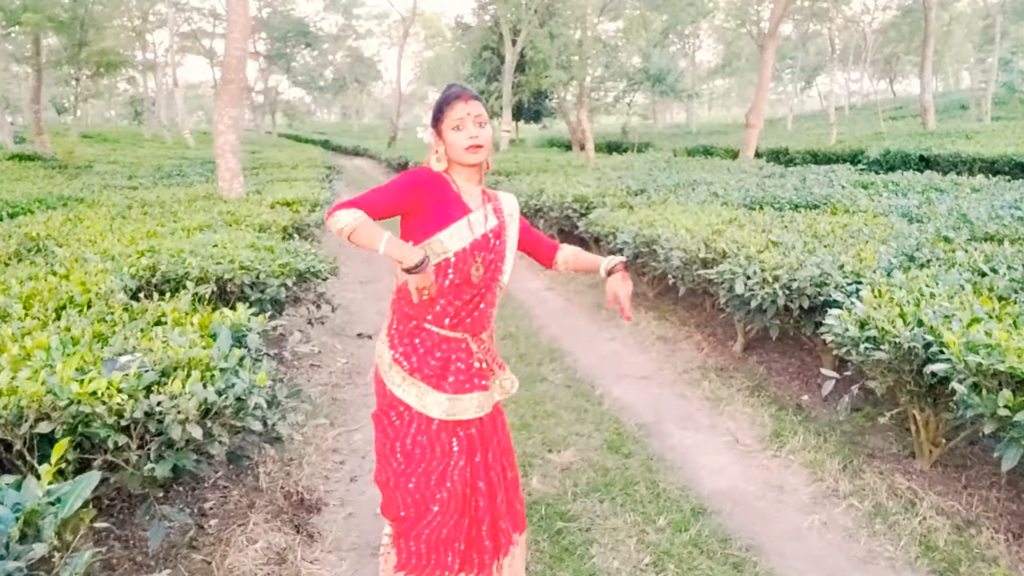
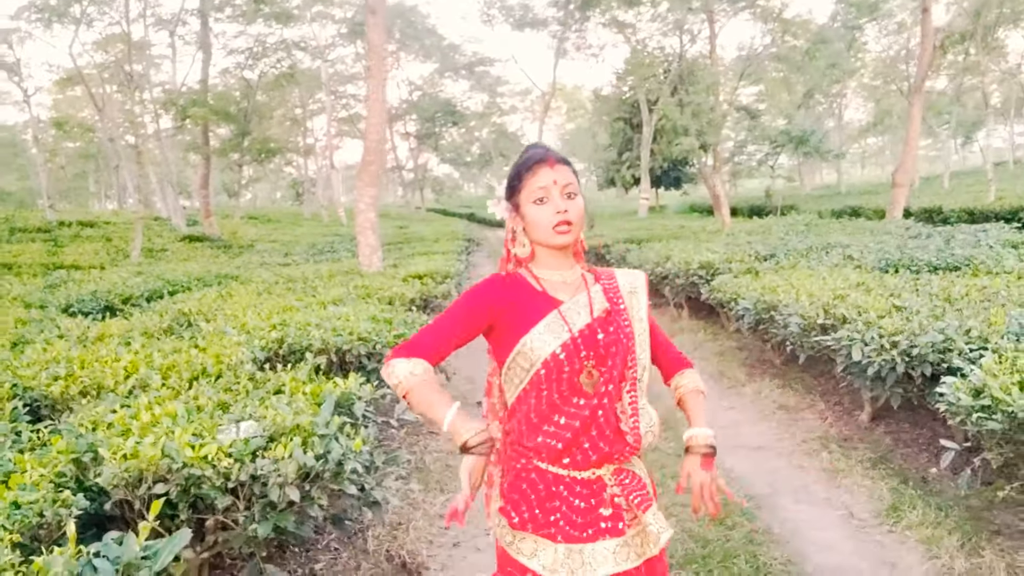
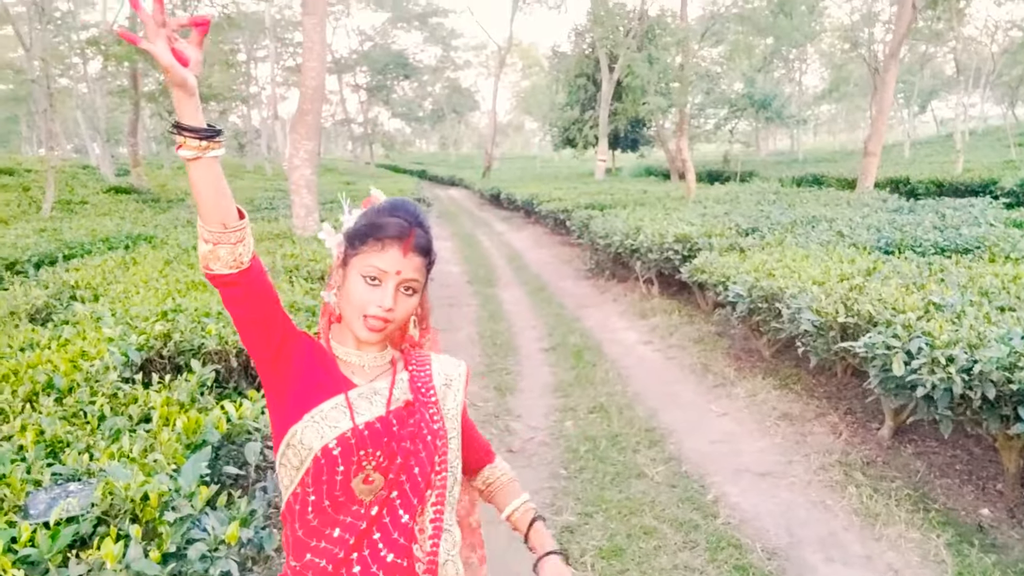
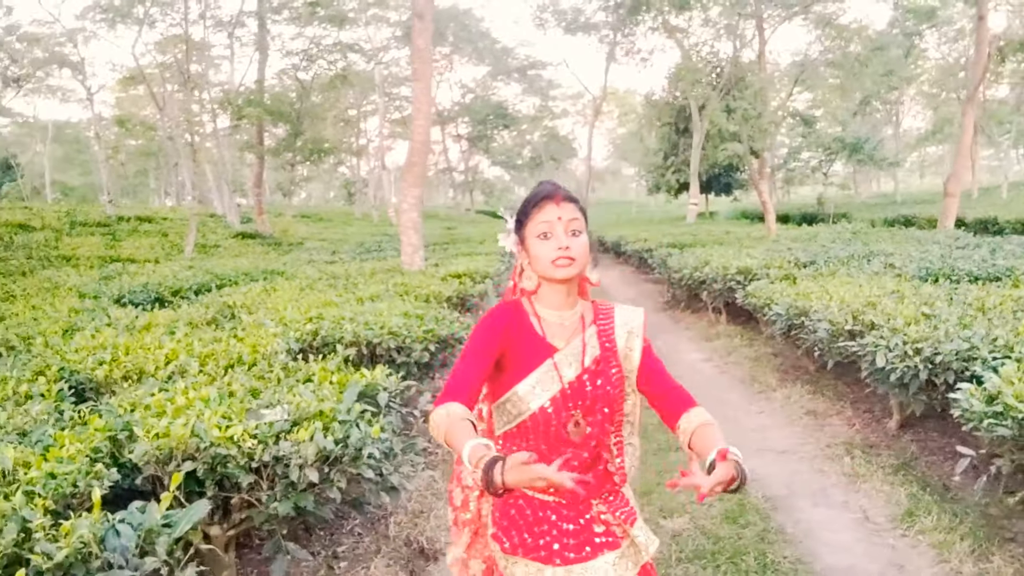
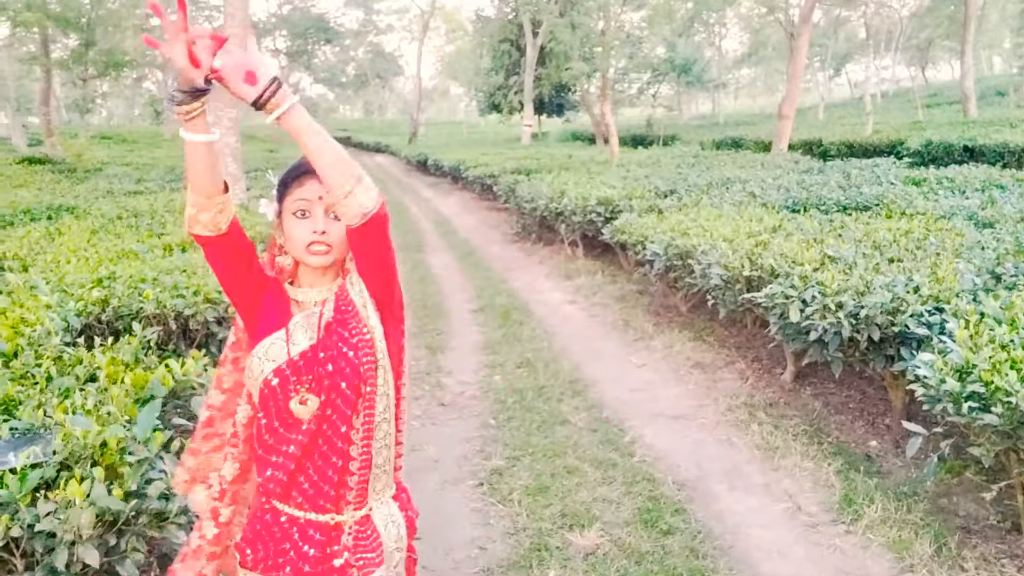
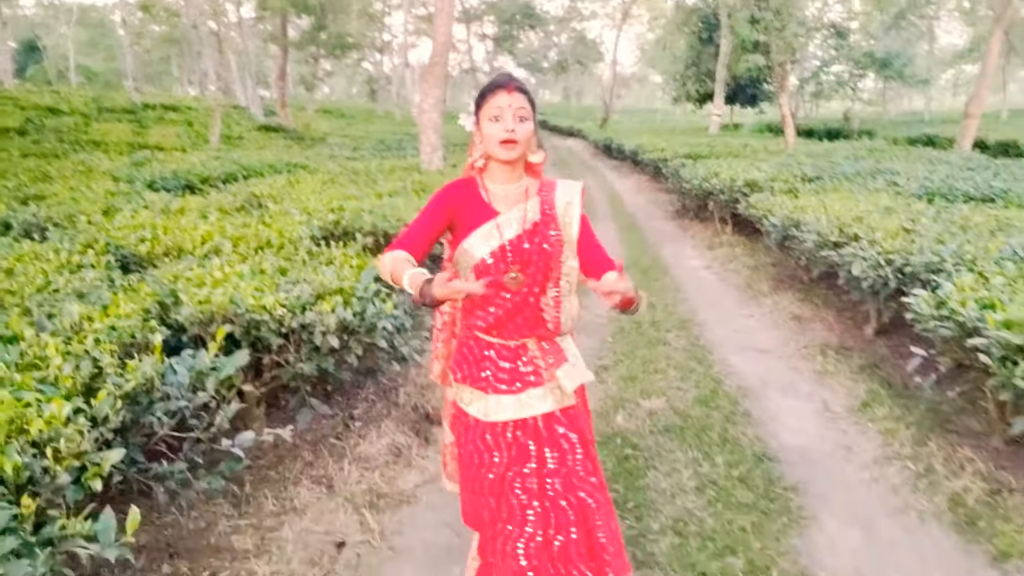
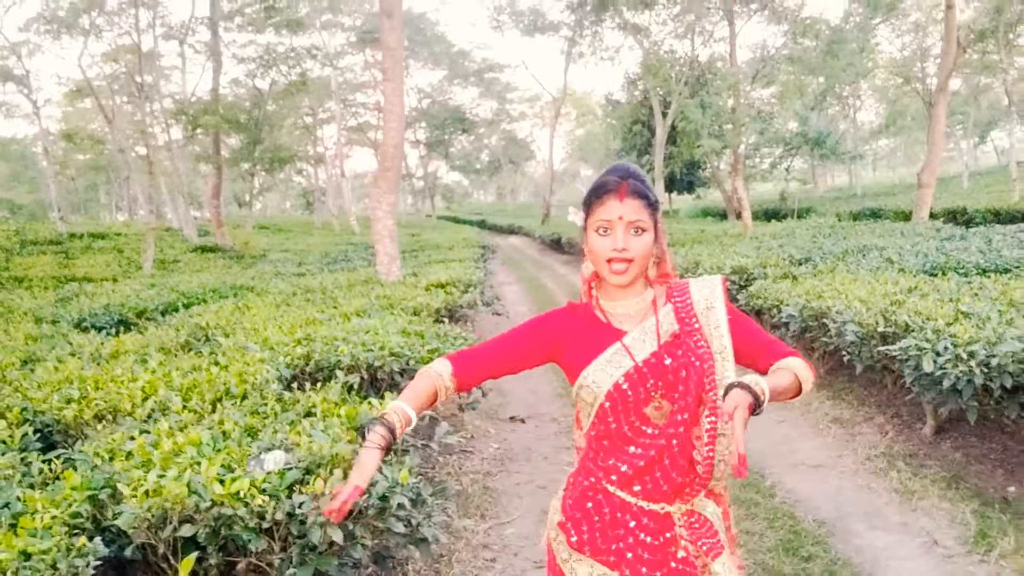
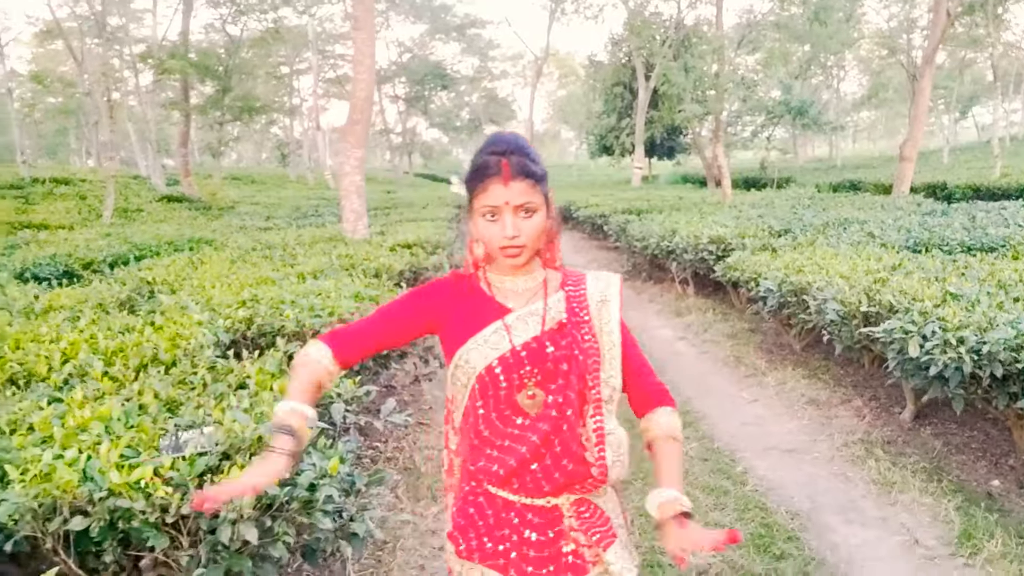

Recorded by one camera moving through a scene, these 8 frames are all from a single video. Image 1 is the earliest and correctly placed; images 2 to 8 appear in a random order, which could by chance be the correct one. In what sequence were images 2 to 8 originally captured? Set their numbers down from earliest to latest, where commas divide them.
5, 3, 8, 7, 2, 4, 6
